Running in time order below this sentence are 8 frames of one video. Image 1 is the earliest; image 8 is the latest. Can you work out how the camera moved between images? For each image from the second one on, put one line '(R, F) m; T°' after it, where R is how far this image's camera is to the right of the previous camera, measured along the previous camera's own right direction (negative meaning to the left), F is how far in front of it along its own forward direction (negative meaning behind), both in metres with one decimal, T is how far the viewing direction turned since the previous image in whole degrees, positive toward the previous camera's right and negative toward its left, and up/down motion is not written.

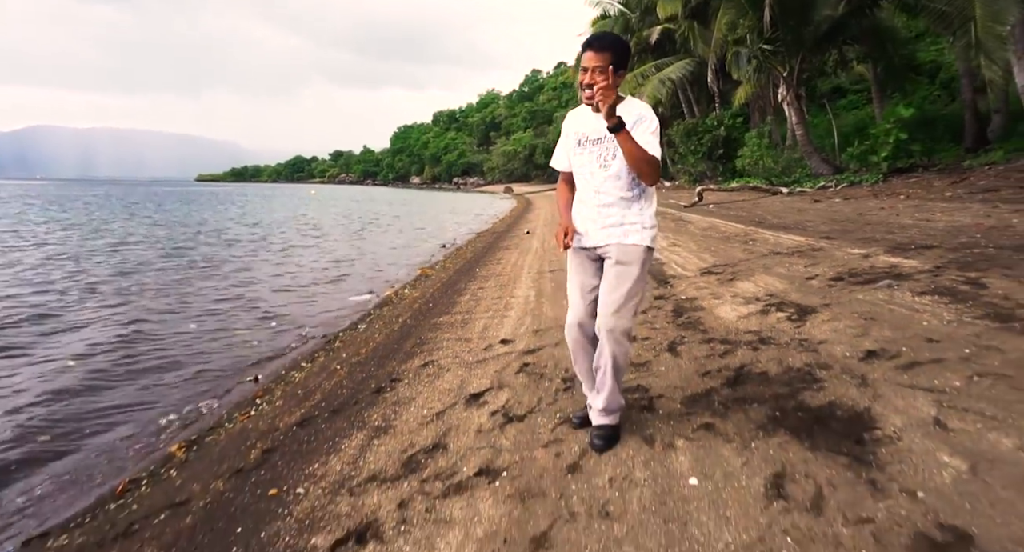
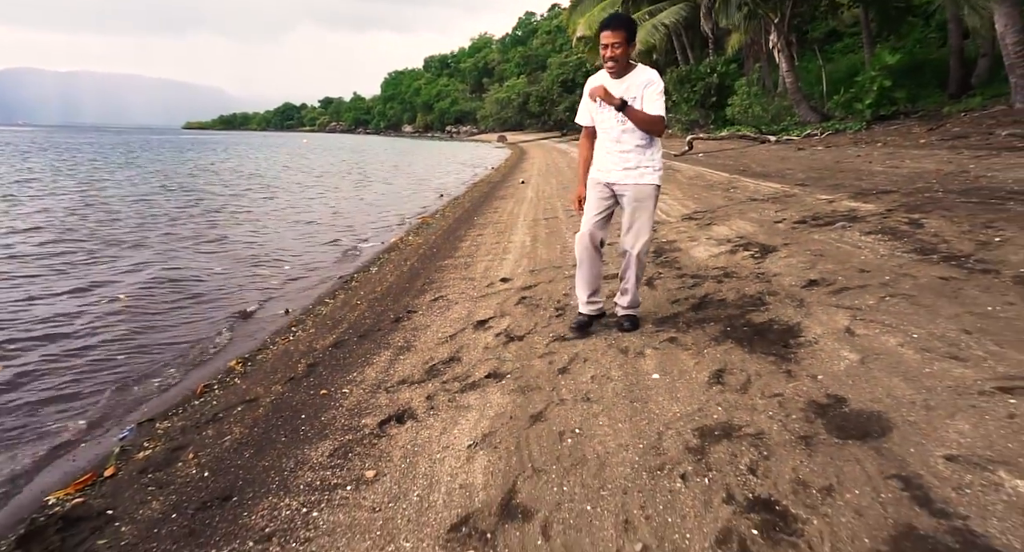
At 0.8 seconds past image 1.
(0.0, -0.6) m; +1°
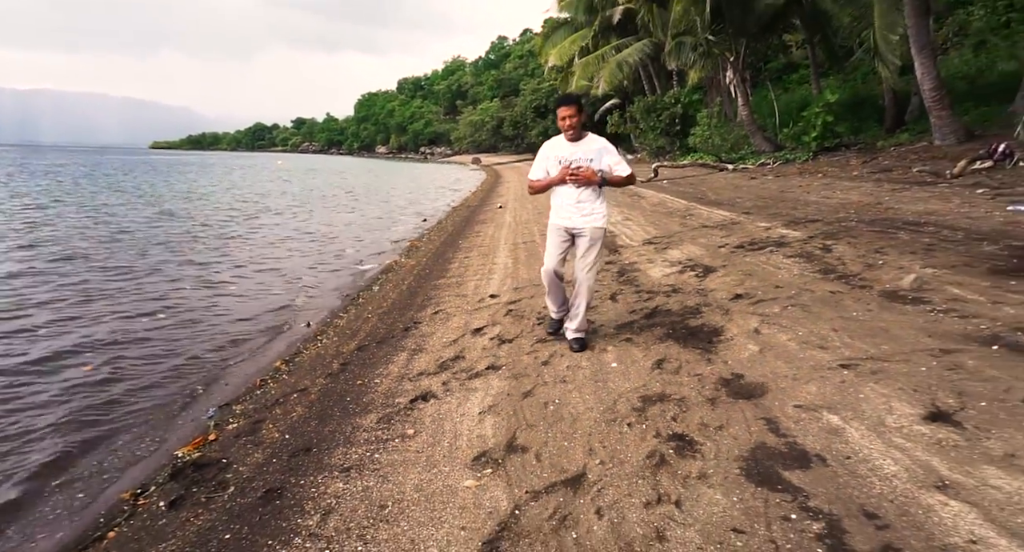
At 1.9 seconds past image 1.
(-0.2, -1.0) m; +3°
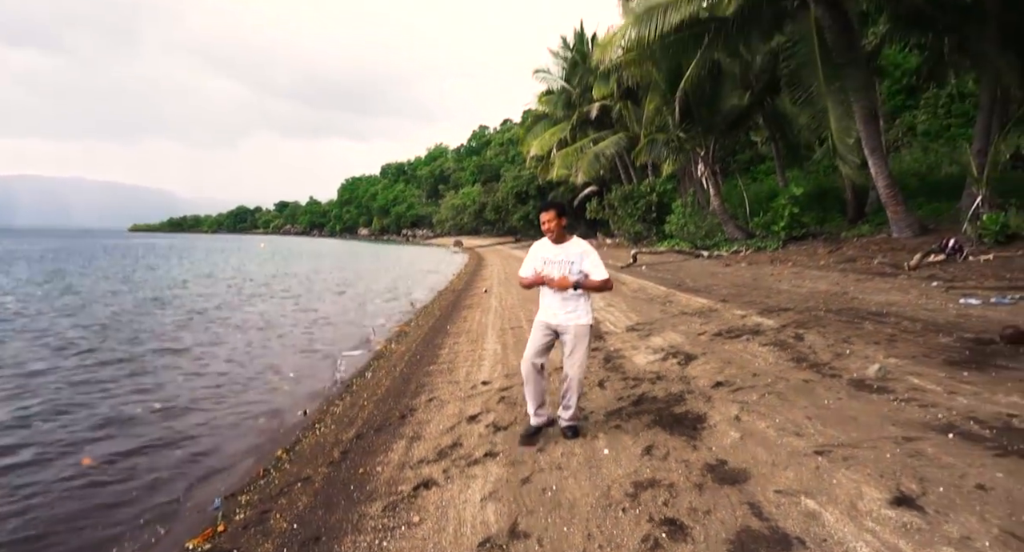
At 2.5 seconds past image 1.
(-0.1, -0.4) m; +2°
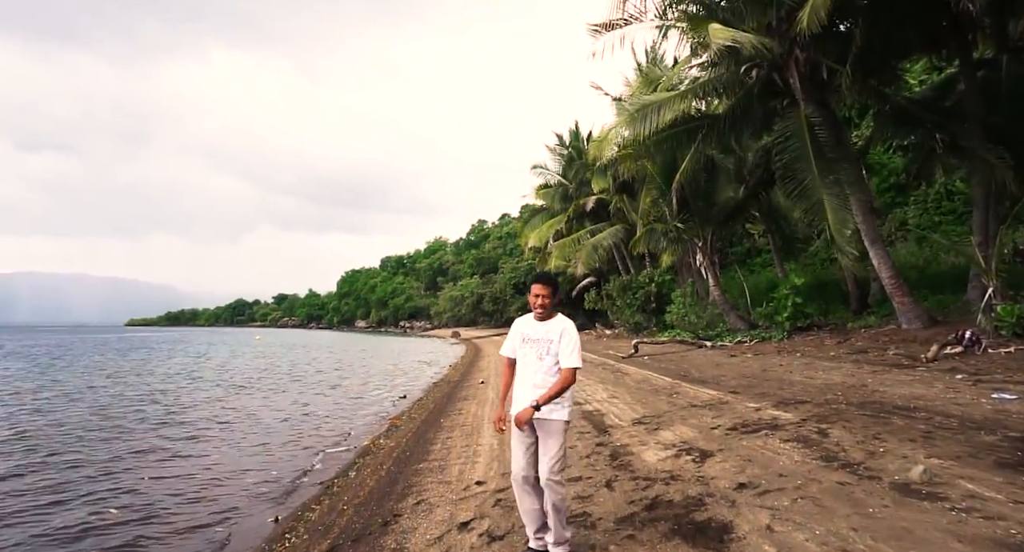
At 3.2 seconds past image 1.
(0.0, +0.3) m; 0°
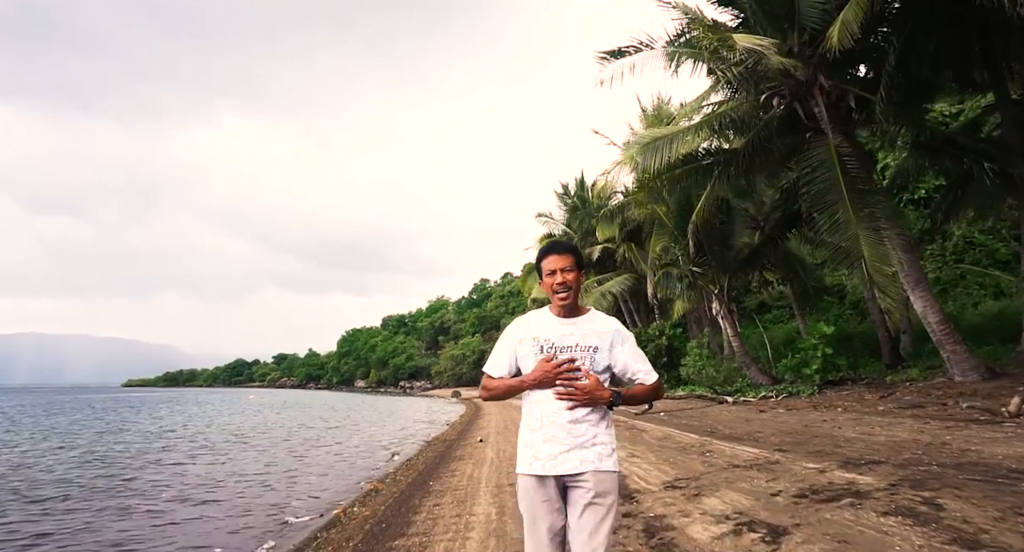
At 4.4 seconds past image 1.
(0.0, +1.4) m; 0°
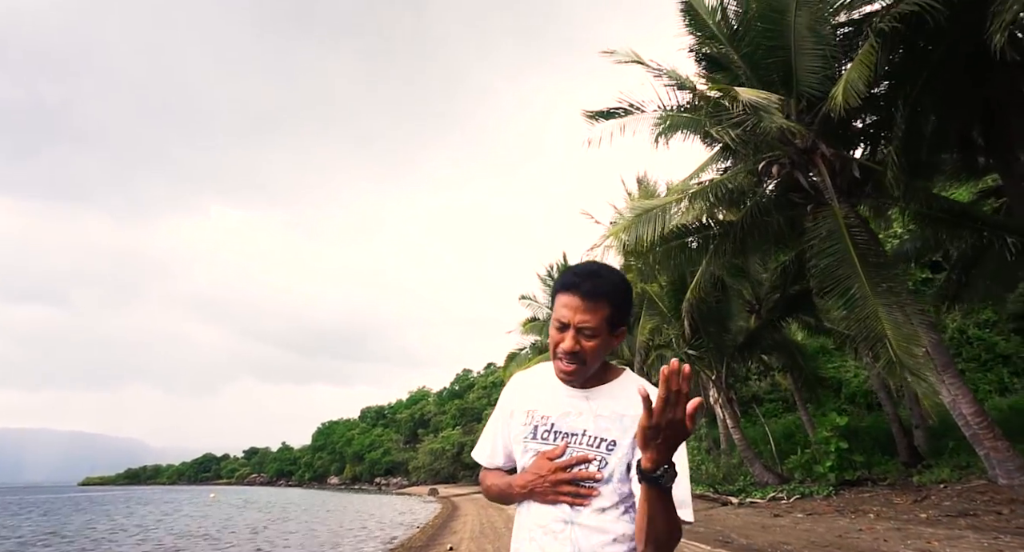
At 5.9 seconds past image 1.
(+0.1, +1.4) m; +2°
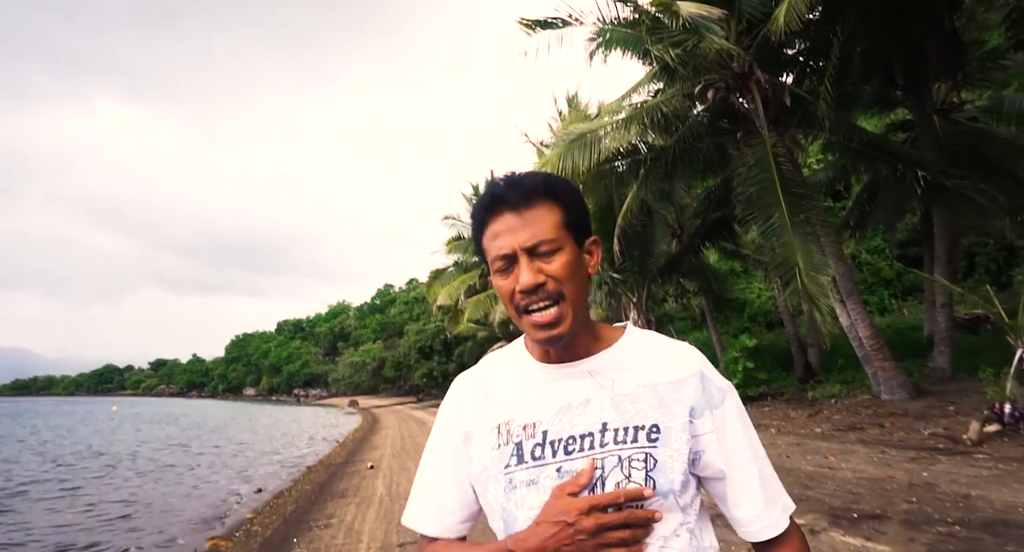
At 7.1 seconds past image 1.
(-0.1, +0.7) m; +9°
